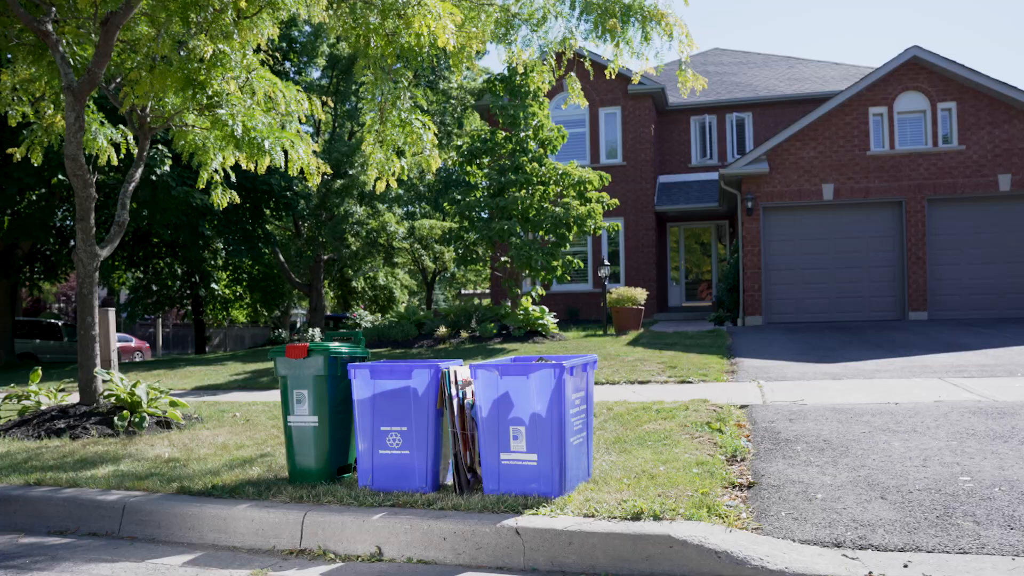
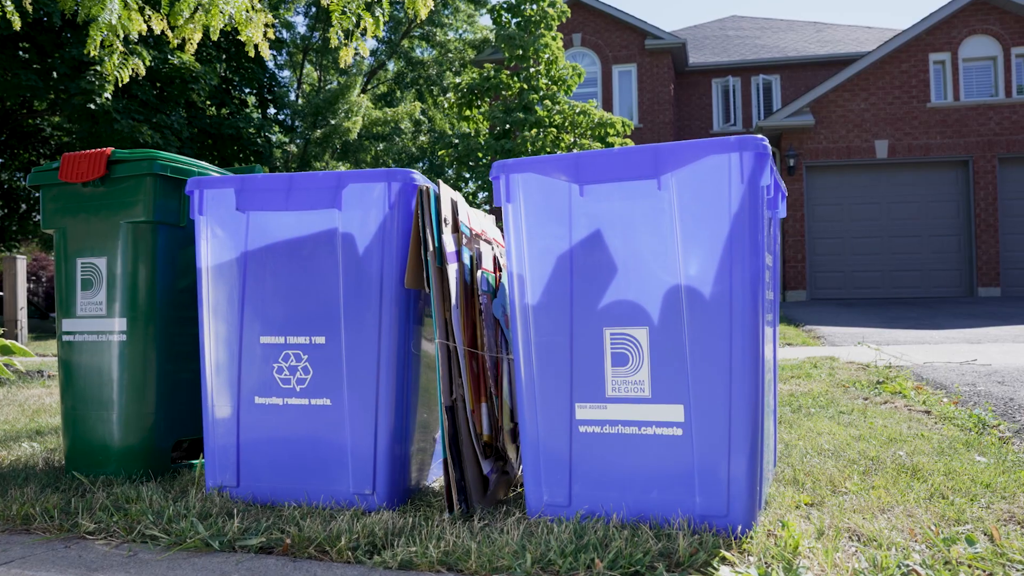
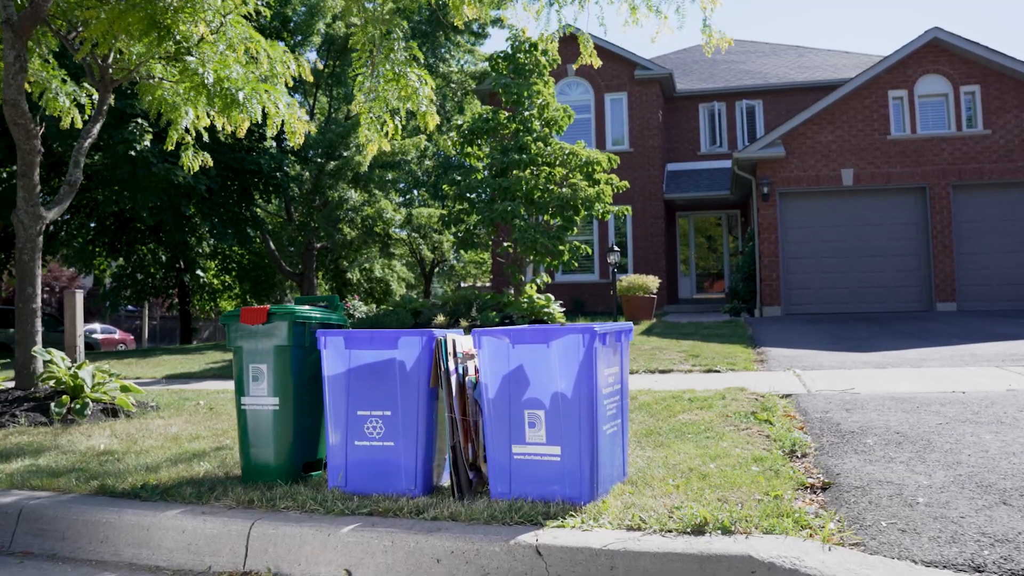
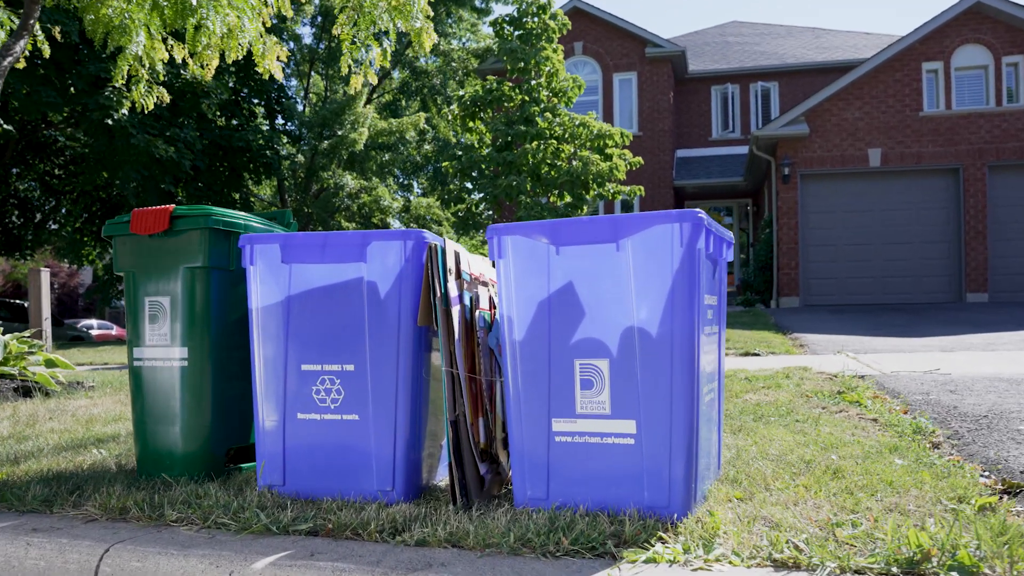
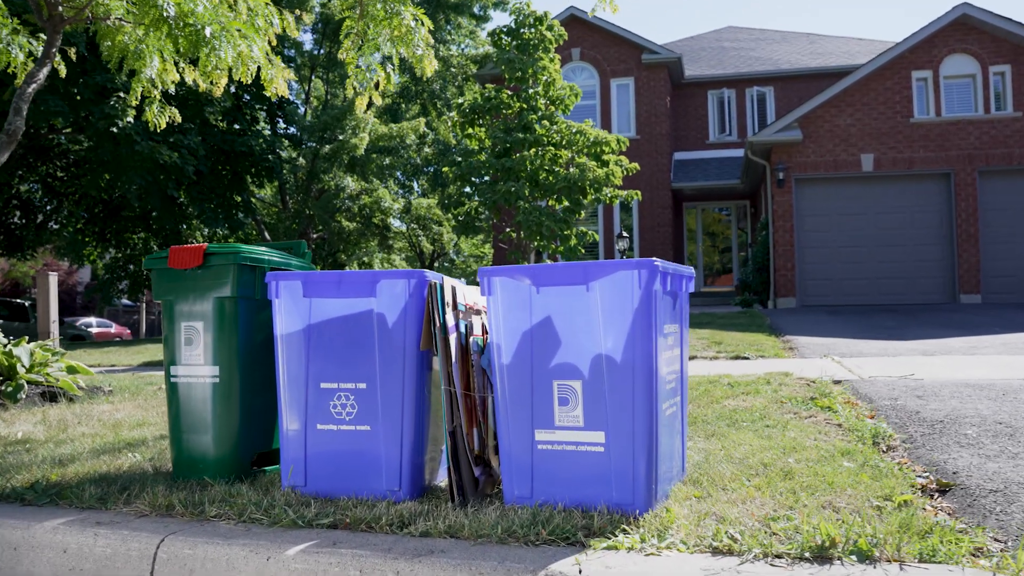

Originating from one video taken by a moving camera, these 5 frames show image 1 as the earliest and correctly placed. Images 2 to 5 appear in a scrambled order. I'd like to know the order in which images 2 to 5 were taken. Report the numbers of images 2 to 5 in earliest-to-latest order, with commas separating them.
3, 5, 4, 2
